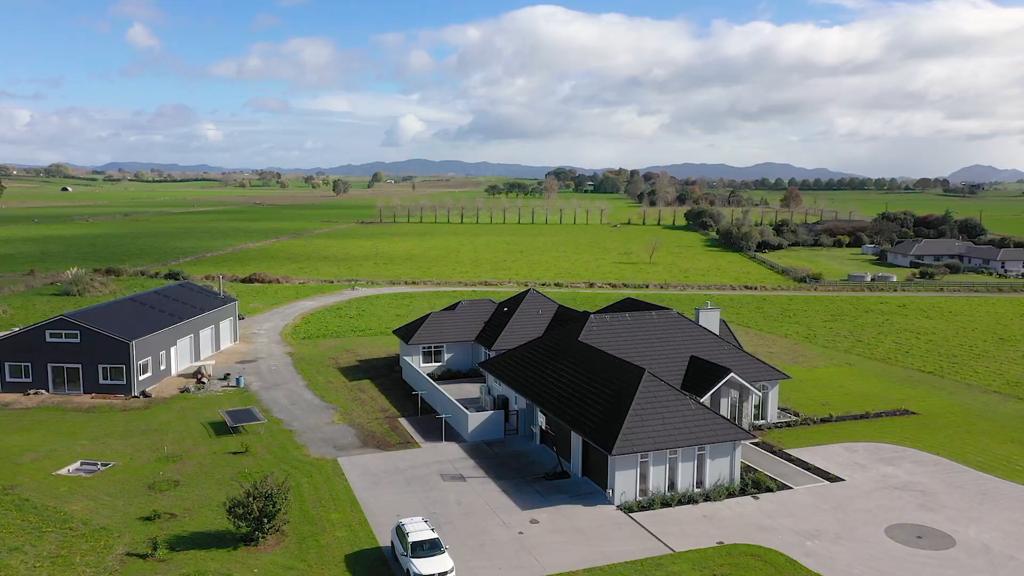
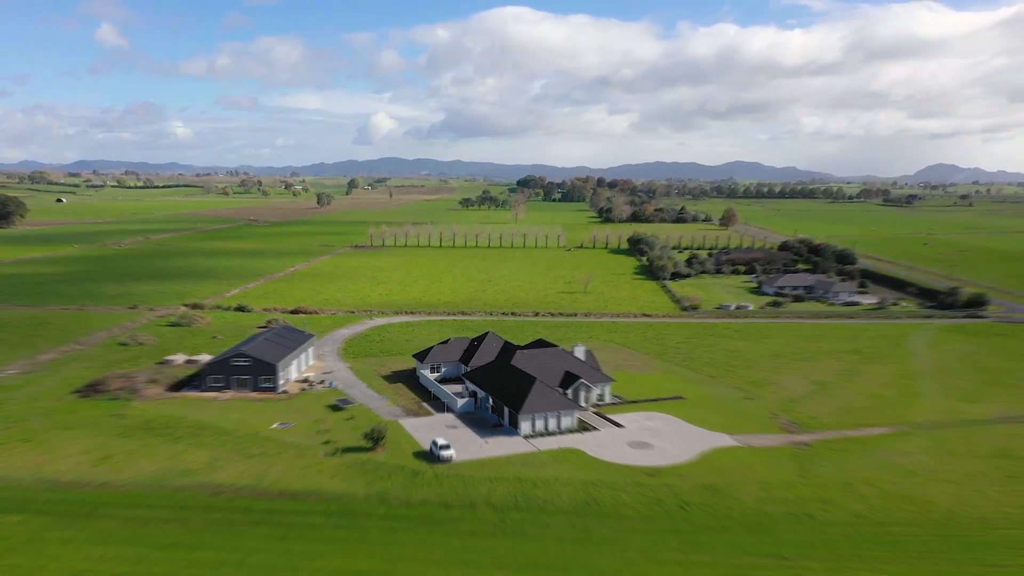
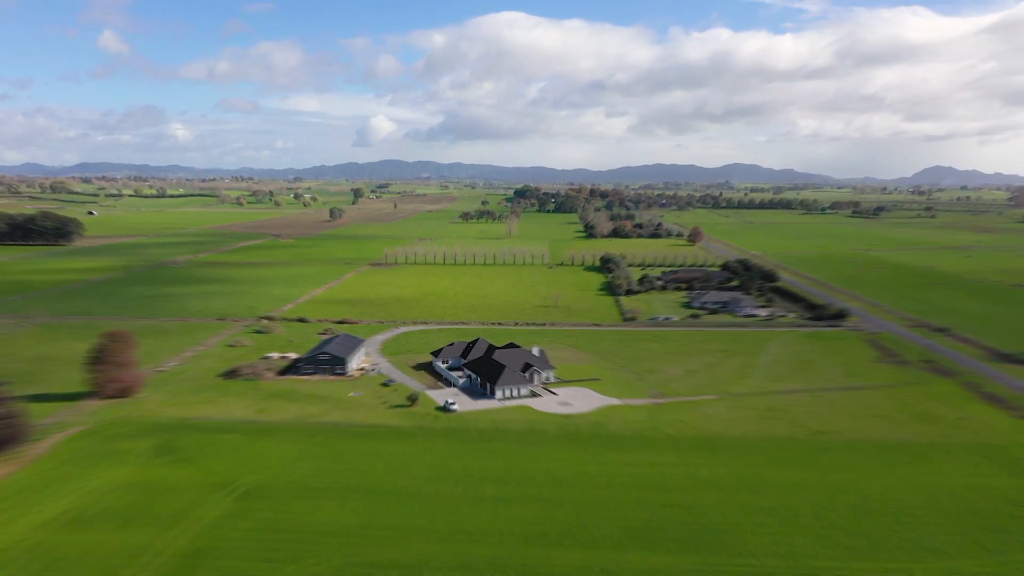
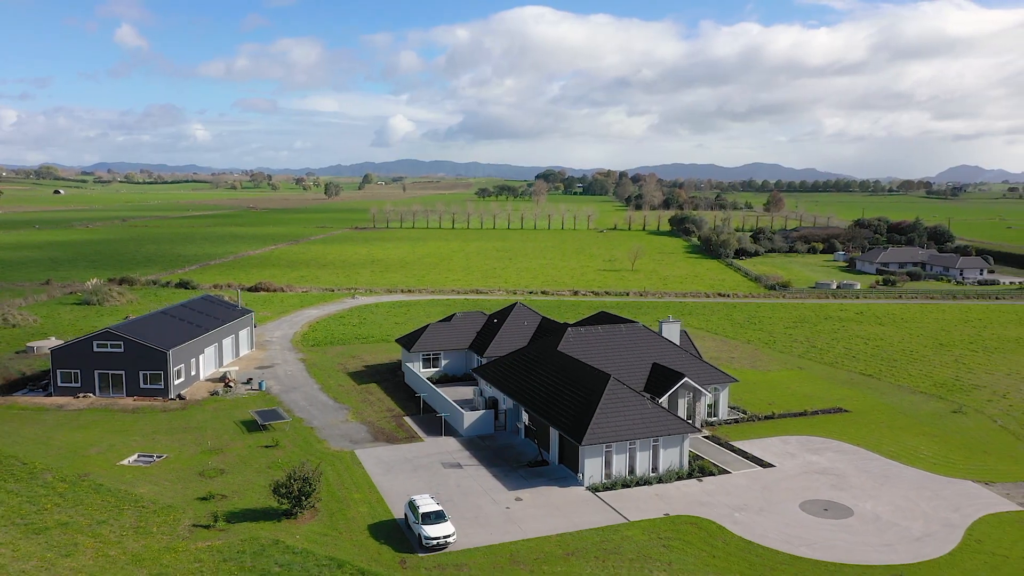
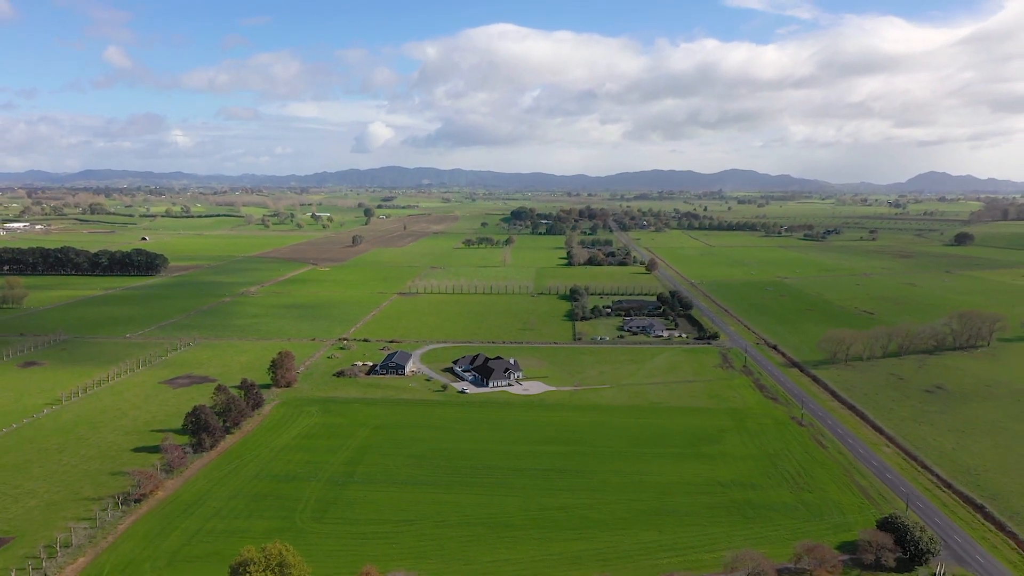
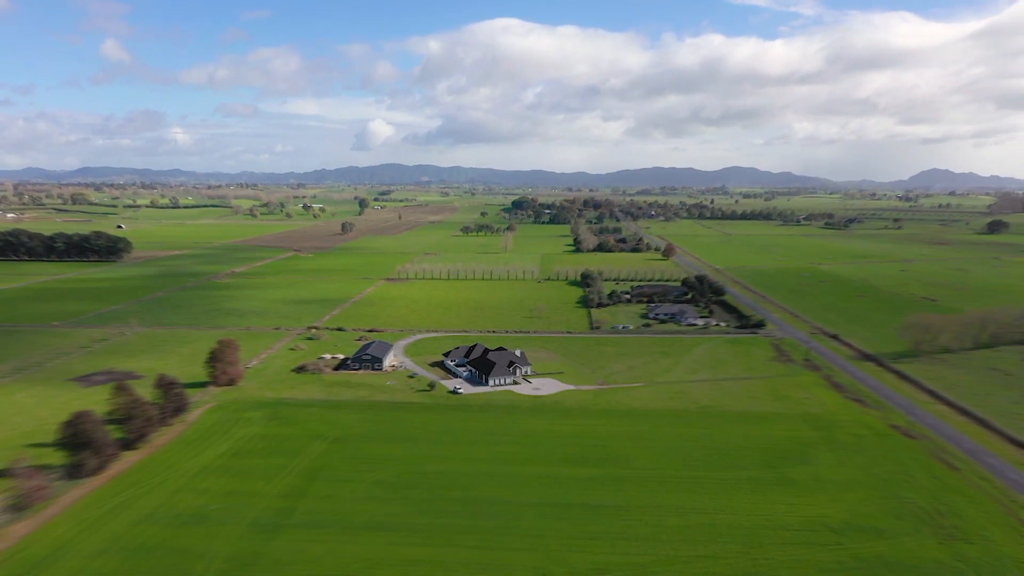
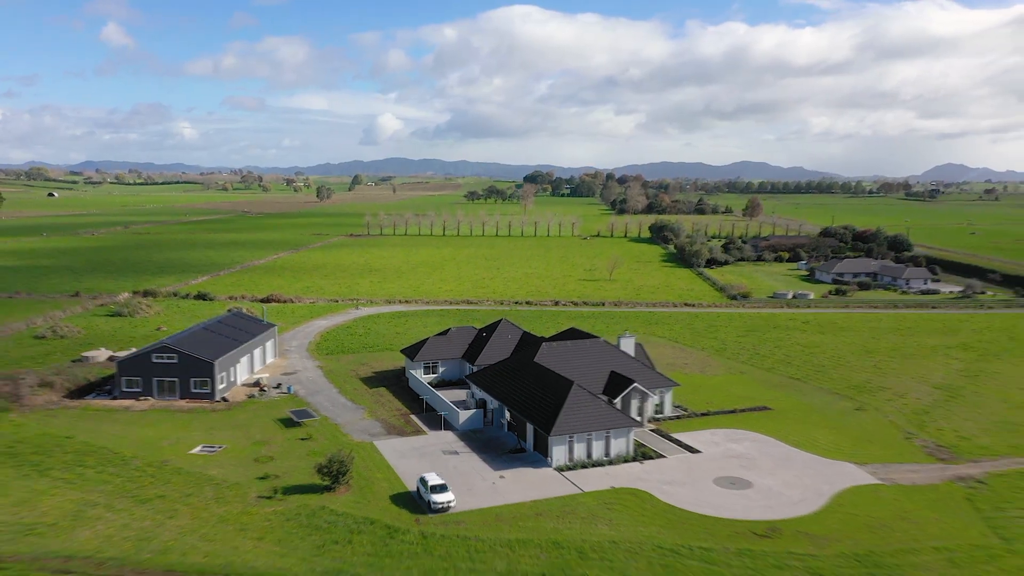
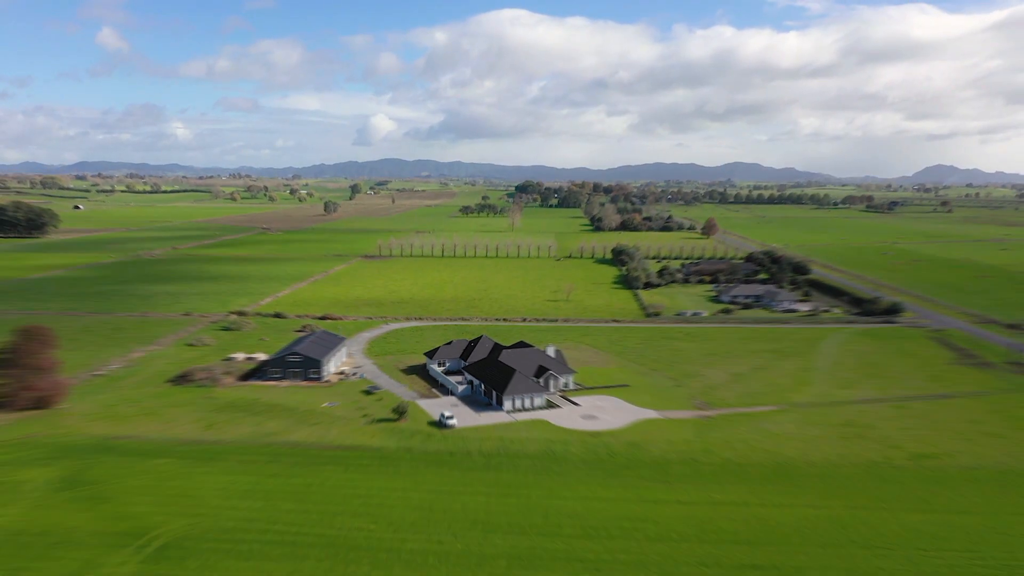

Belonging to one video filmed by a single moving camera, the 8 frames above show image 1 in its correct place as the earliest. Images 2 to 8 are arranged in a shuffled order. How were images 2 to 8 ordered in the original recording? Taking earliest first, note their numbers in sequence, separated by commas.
4, 7, 2, 8, 3, 6, 5
